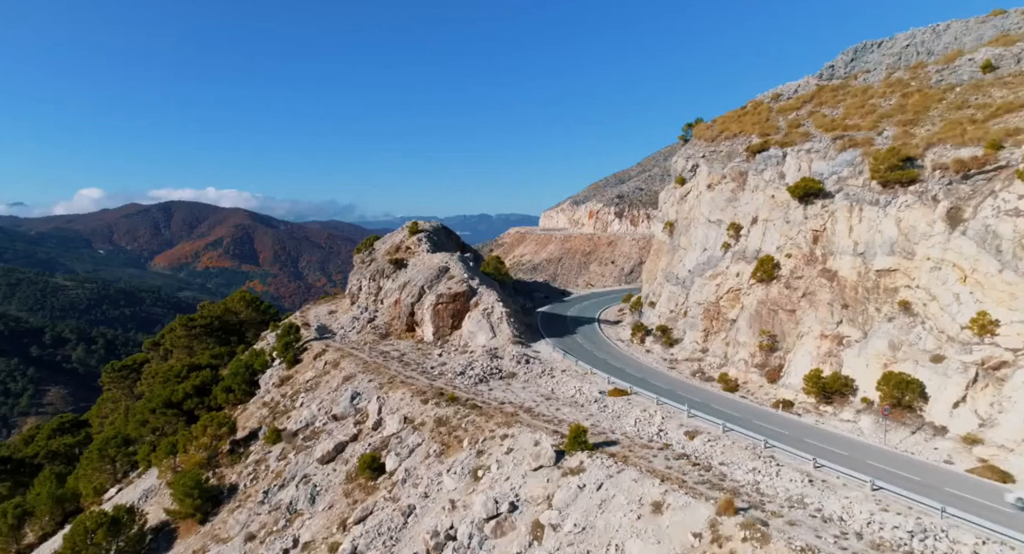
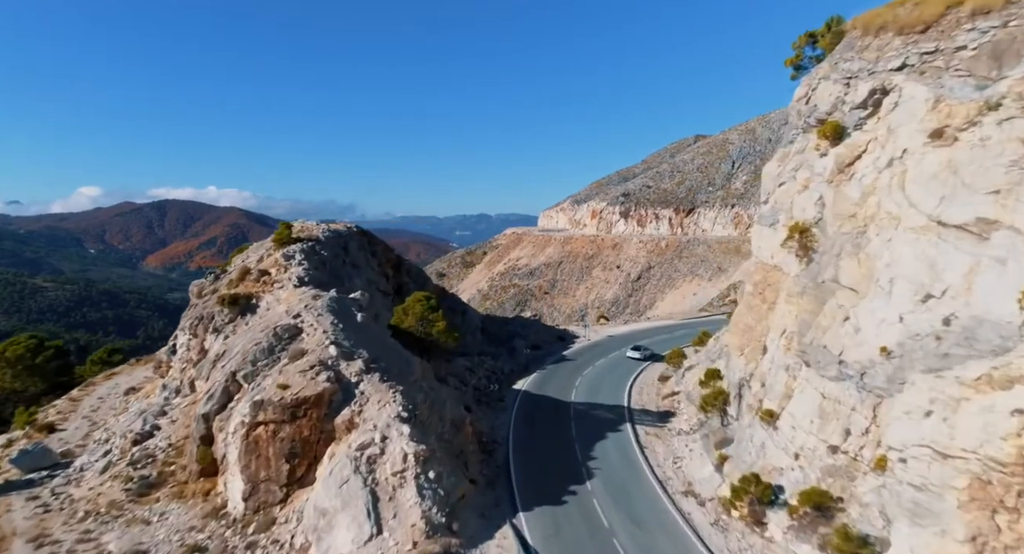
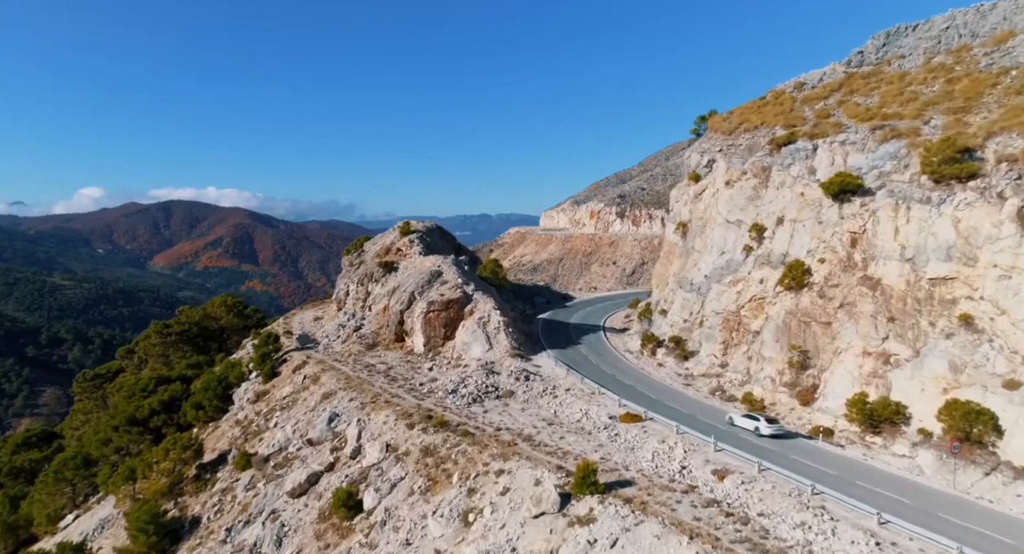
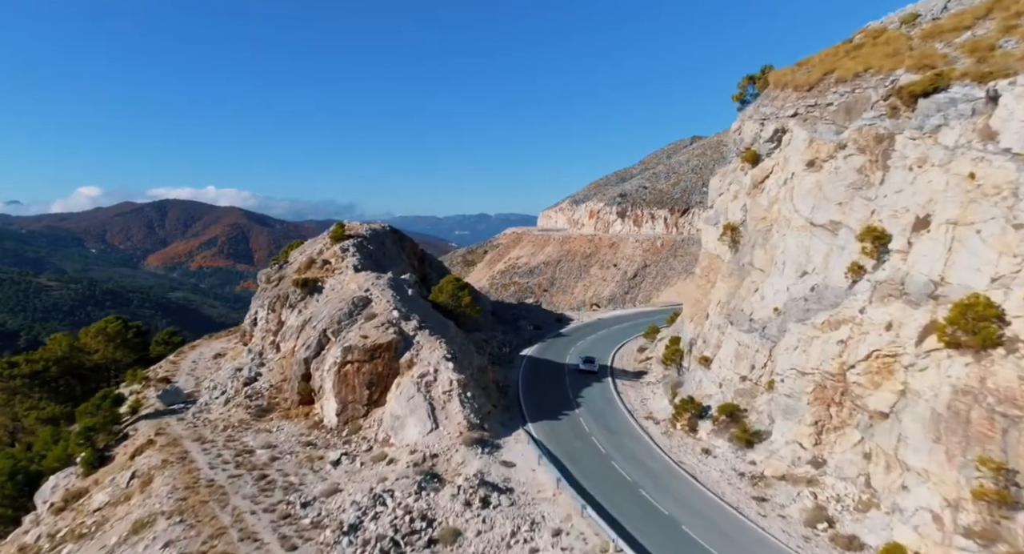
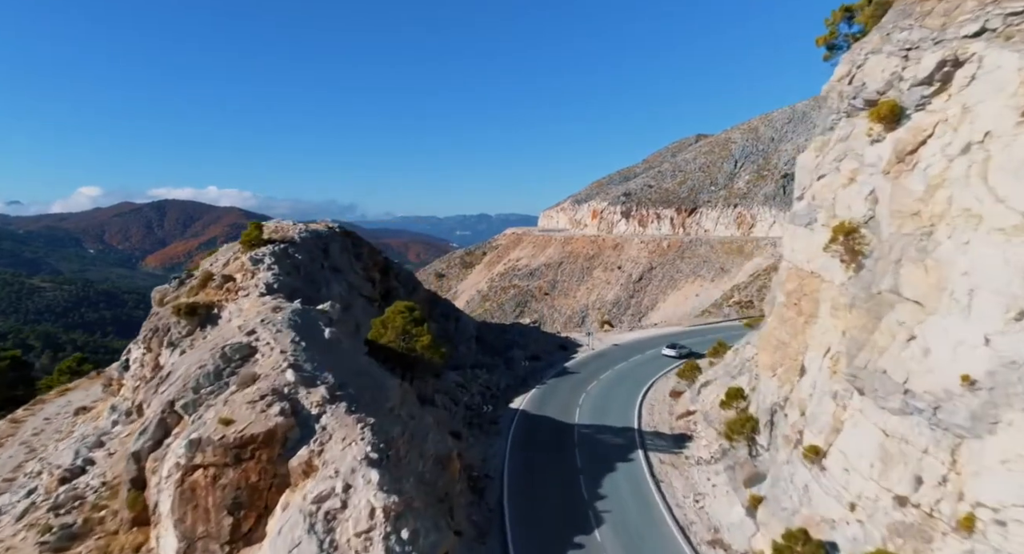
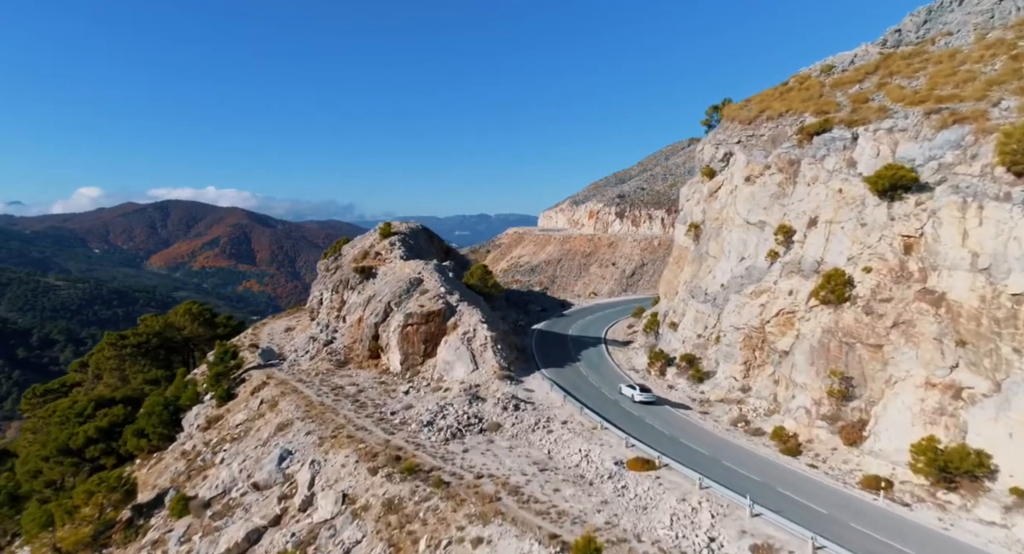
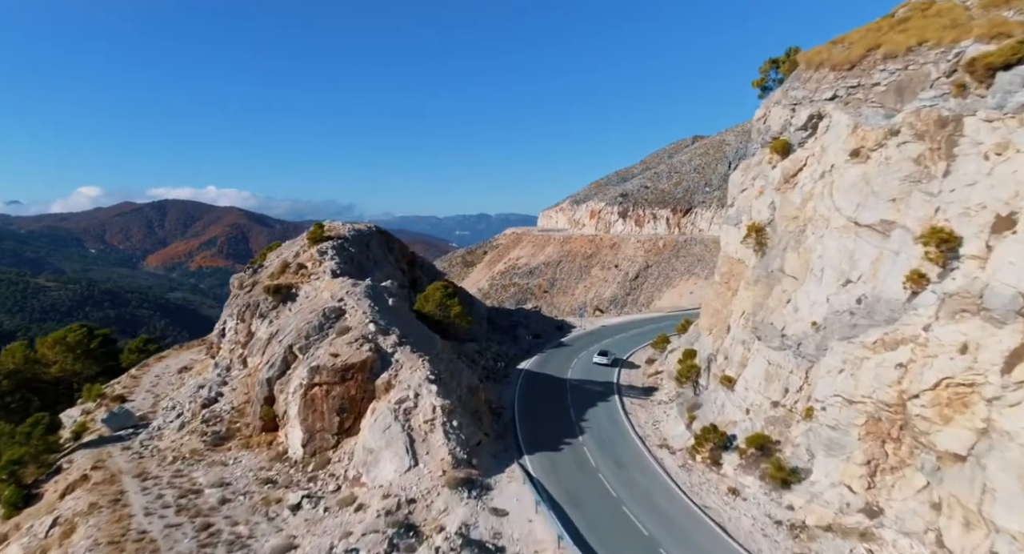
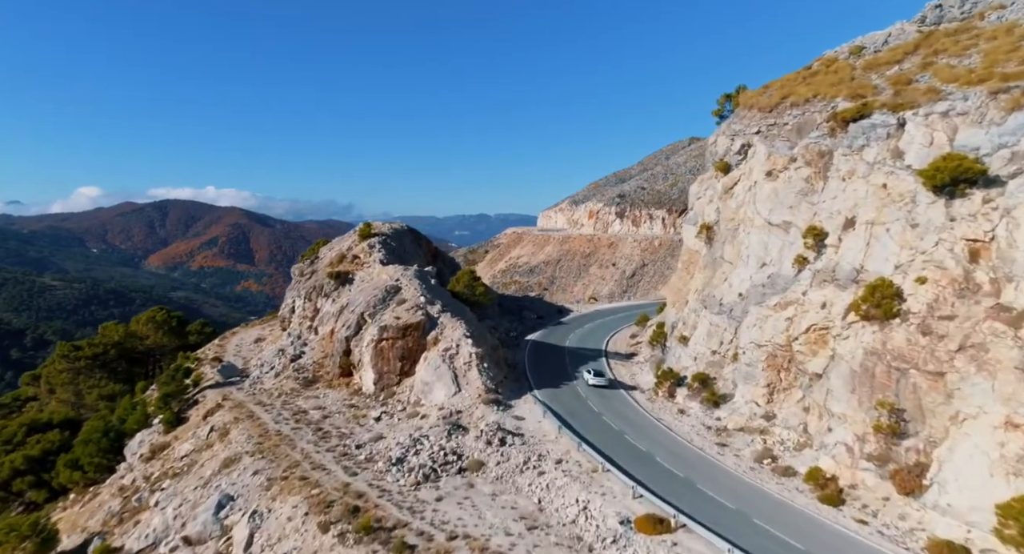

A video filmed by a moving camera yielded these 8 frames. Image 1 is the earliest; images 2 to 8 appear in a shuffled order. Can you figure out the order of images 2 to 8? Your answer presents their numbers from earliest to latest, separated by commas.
3, 6, 8, 4, 7, 2, 5
